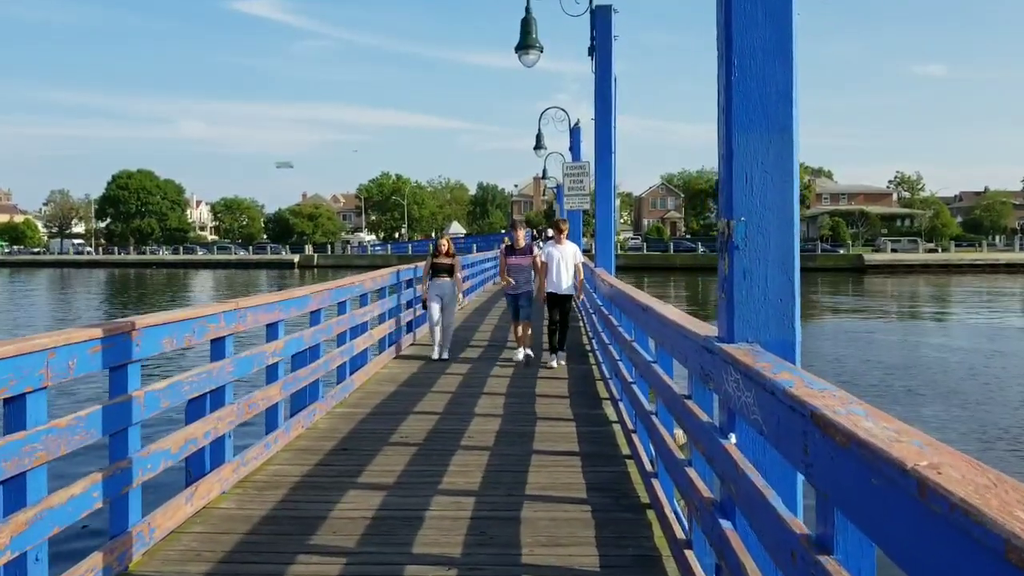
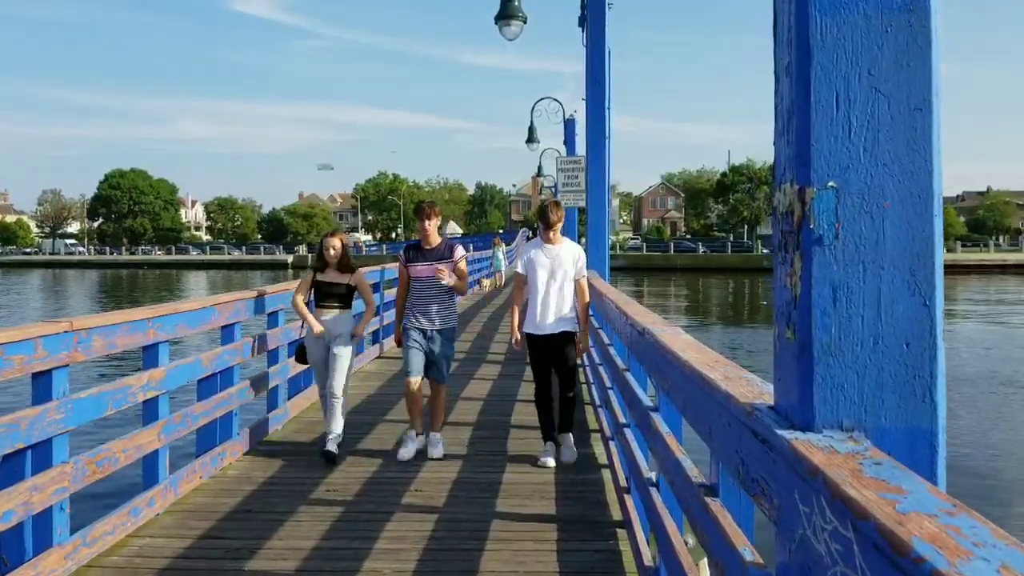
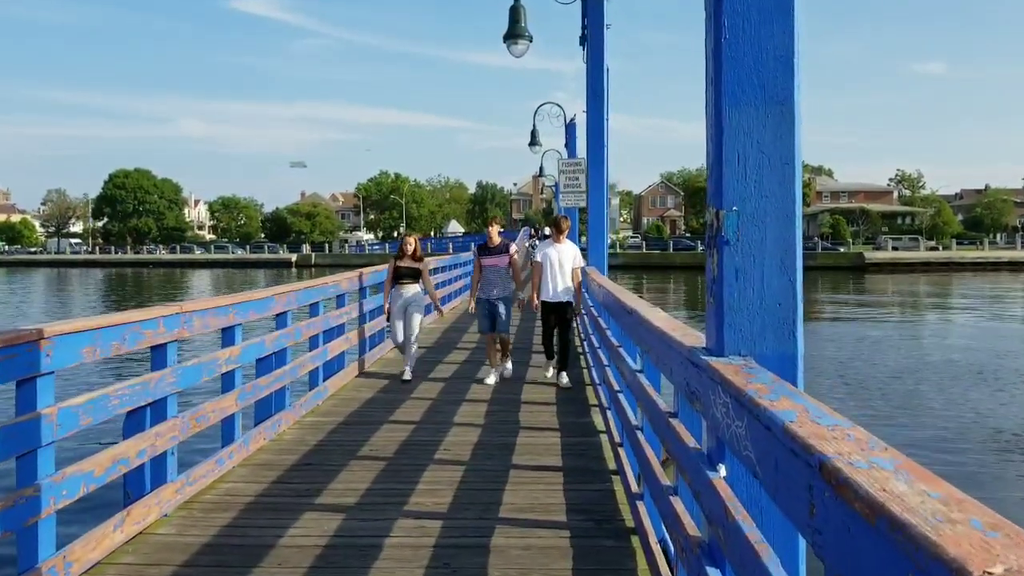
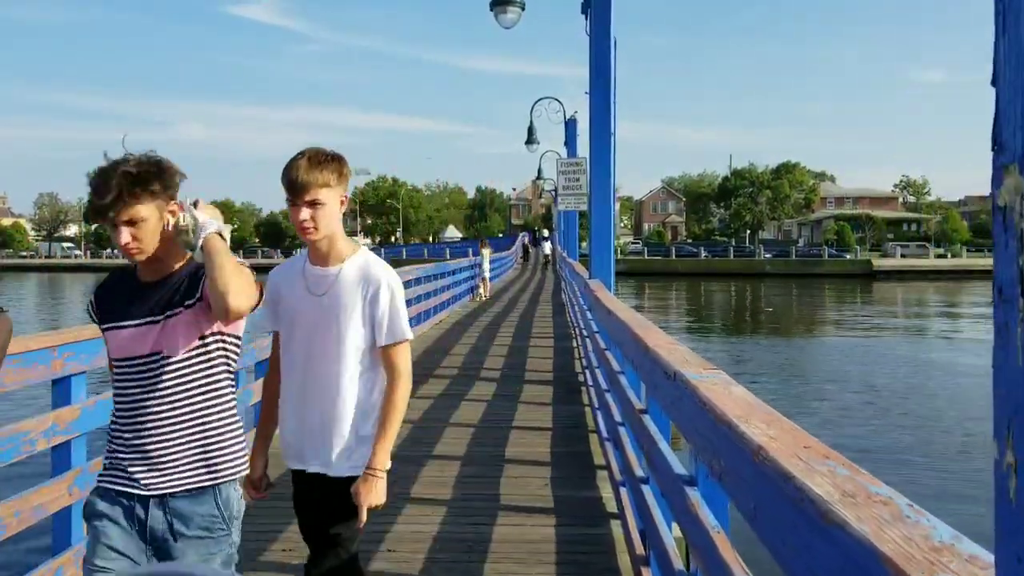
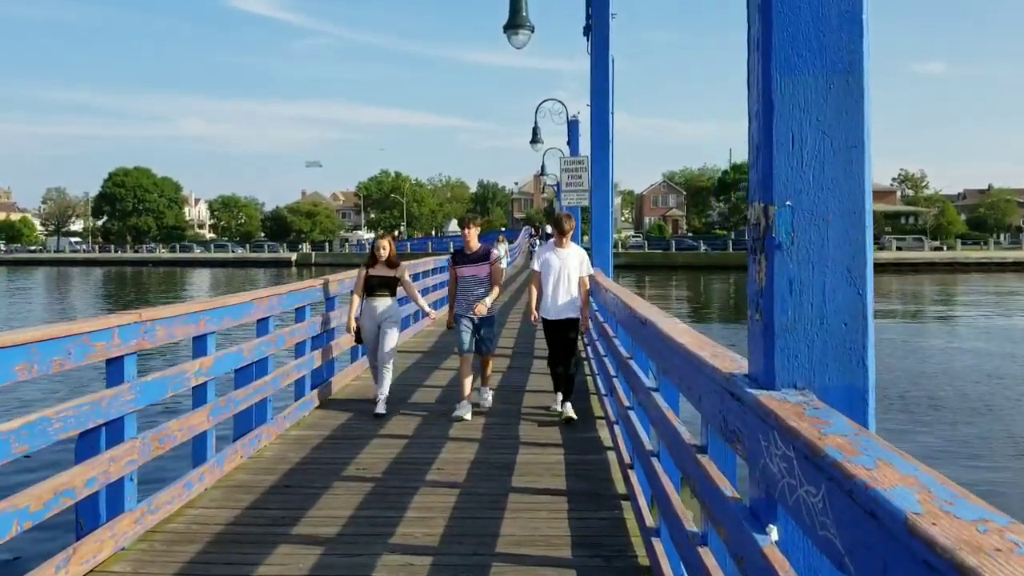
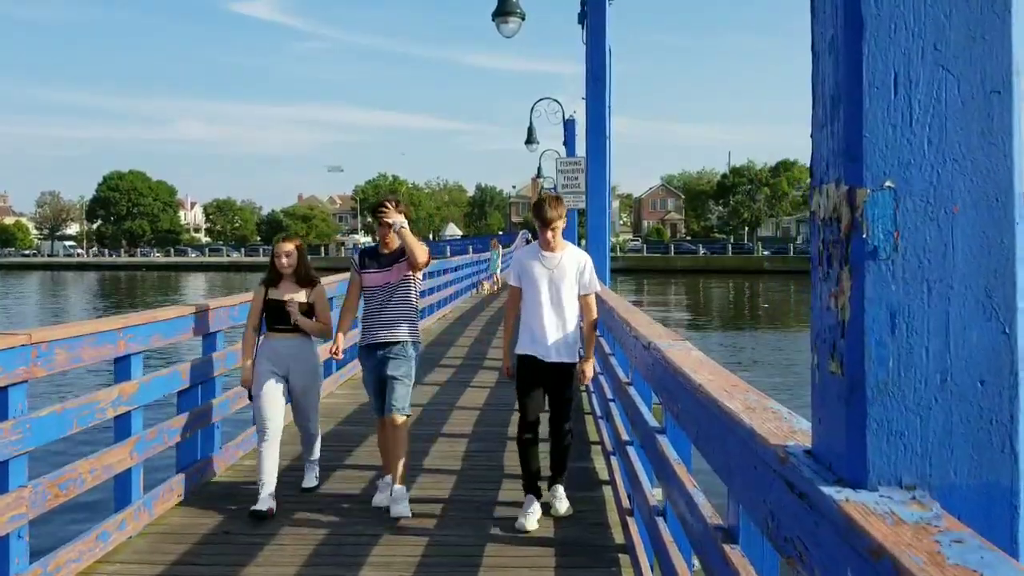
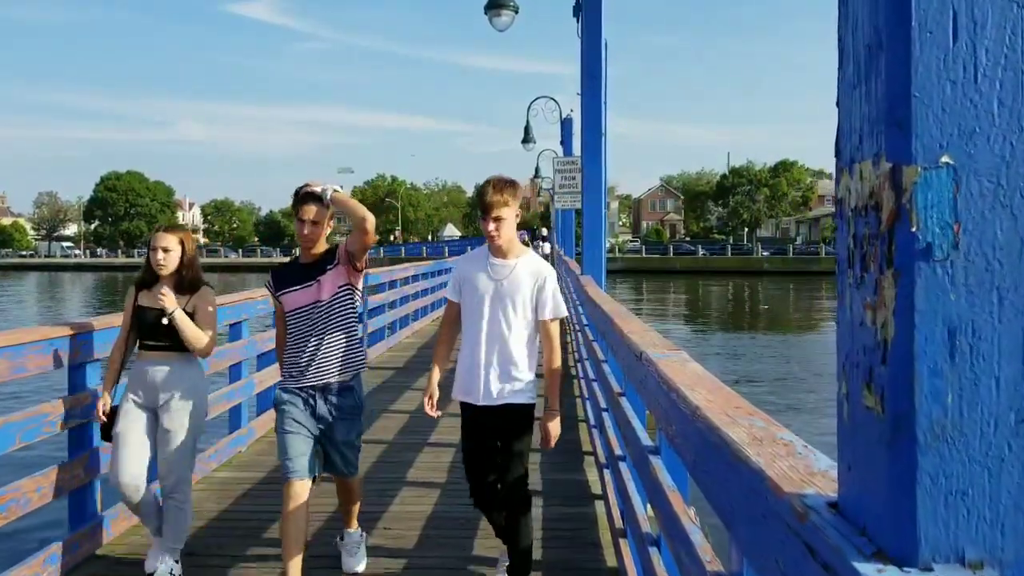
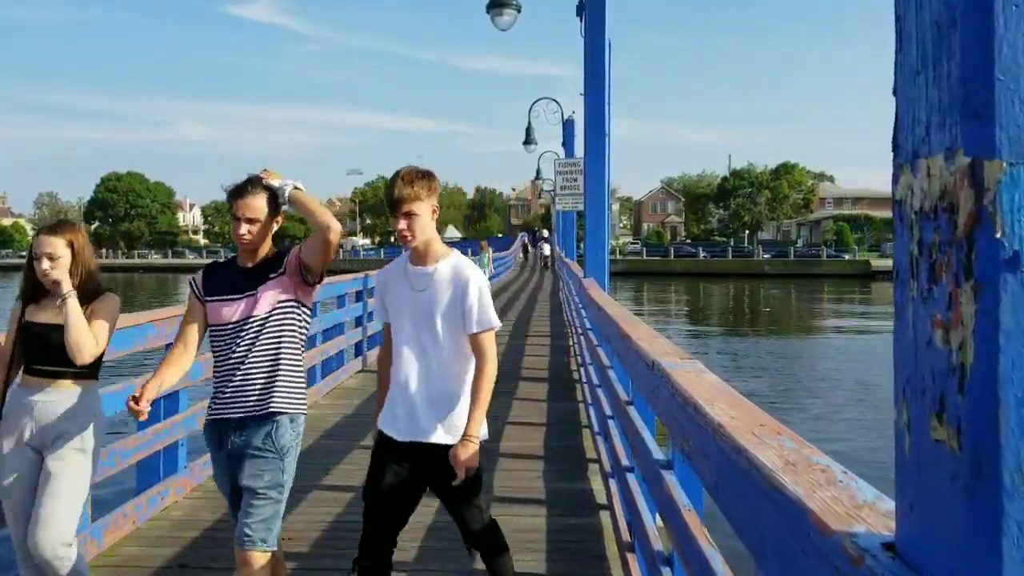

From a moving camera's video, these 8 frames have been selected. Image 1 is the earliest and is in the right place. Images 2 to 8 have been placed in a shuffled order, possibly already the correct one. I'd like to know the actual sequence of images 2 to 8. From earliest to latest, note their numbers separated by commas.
3, 5, 2, 6, 7, 8, 4
